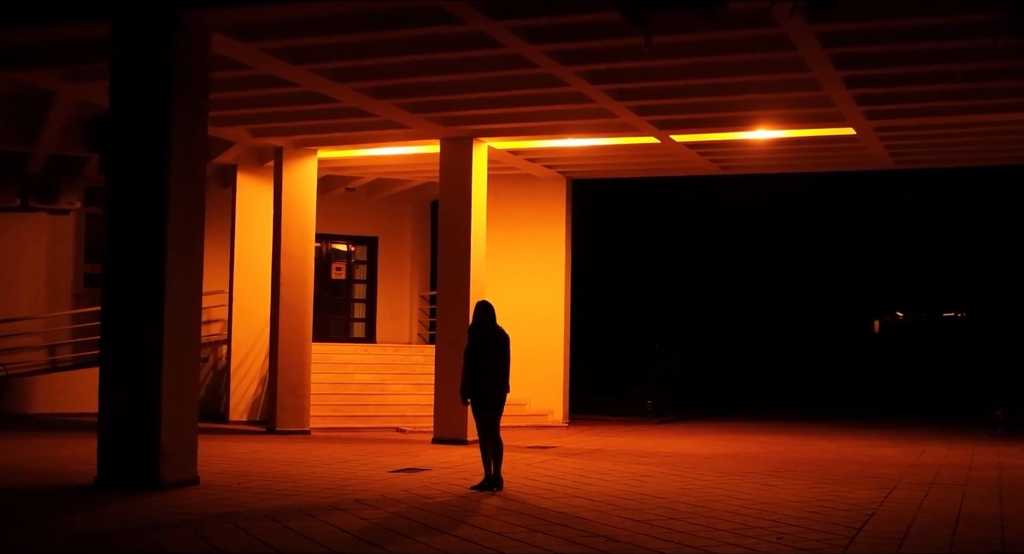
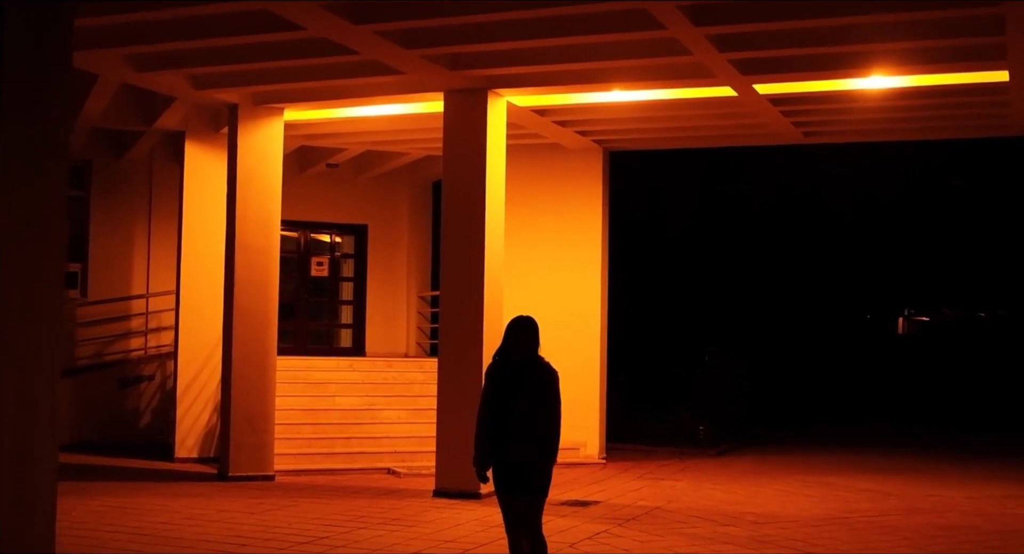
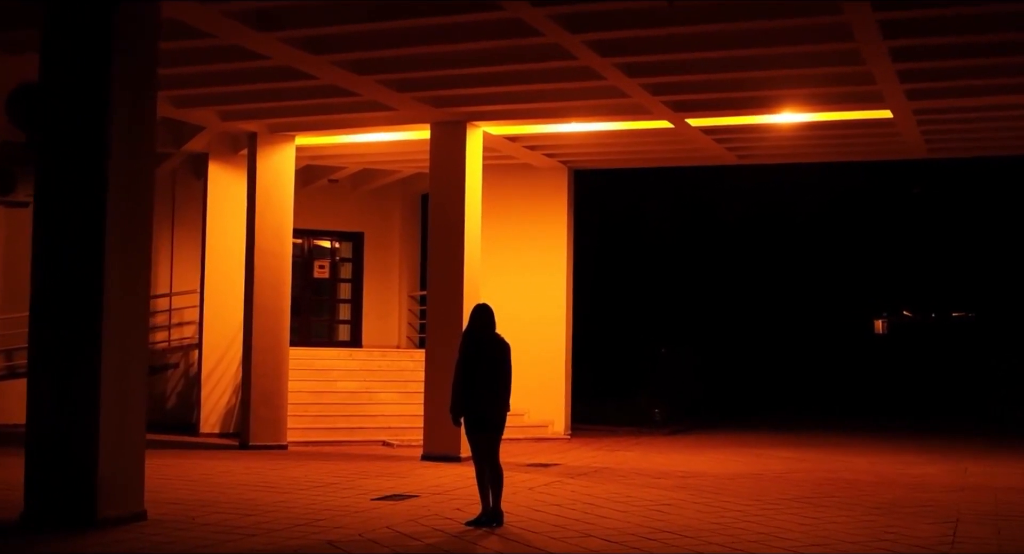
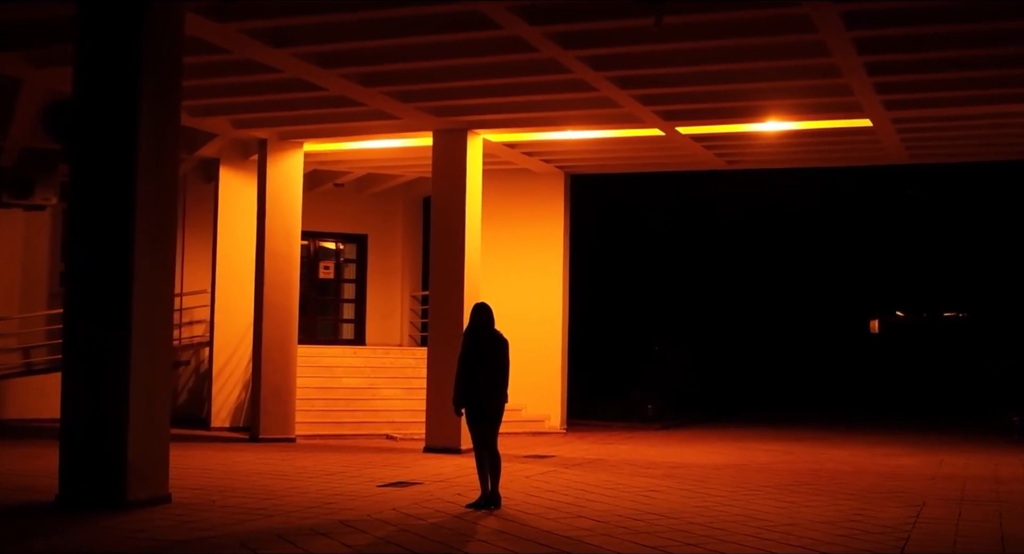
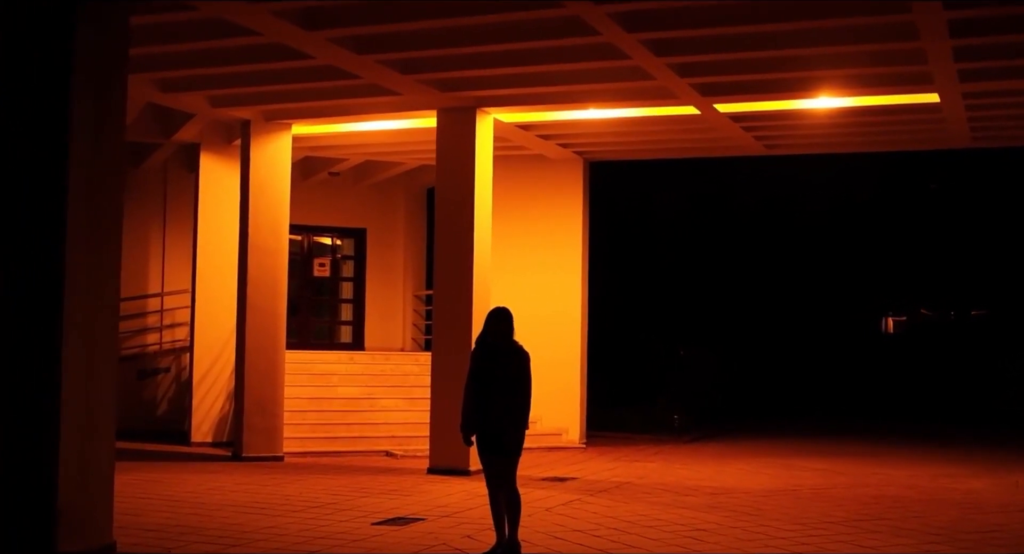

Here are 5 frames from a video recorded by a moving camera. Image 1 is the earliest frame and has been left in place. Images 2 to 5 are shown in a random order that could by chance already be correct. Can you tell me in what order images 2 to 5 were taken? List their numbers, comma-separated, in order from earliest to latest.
4, 3, 5, 2
